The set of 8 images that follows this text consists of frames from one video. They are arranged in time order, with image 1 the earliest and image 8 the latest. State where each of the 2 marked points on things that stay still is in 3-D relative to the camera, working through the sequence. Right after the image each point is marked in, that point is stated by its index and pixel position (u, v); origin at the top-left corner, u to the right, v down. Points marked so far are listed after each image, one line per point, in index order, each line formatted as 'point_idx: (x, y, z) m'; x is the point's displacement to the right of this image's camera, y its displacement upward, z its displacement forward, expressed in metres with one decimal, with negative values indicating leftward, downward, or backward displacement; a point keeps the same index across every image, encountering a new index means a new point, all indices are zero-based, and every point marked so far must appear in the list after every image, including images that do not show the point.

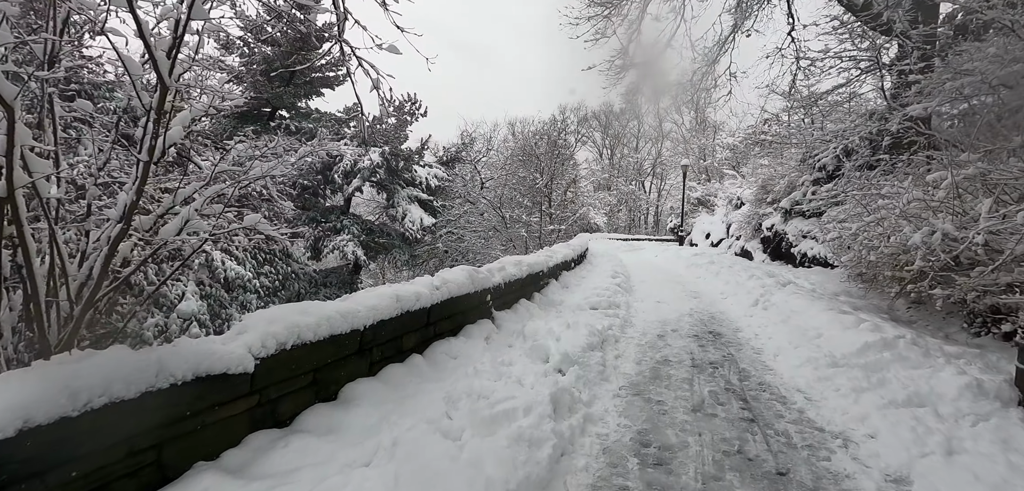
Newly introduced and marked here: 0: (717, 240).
0: (+5.5, +0.2, +13.1) m
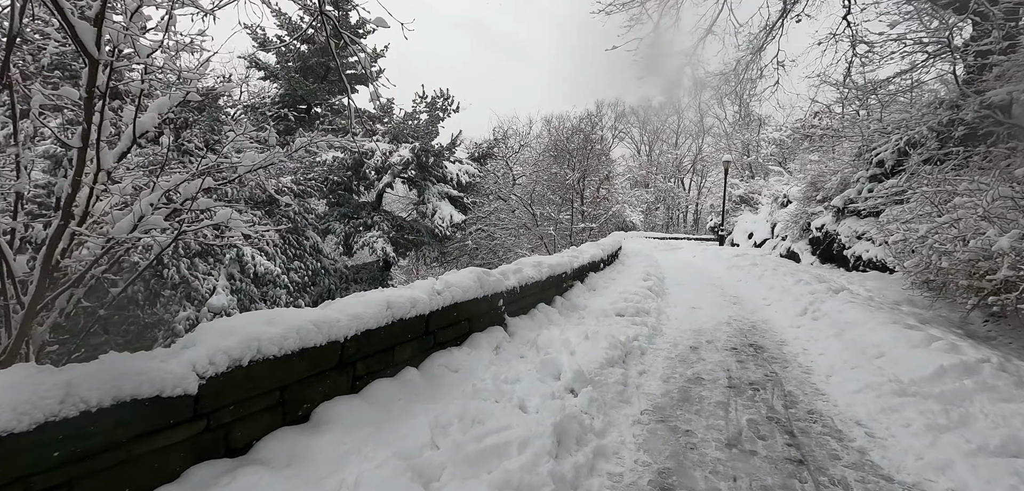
0: (+6.4, +0.2, +12.4) m
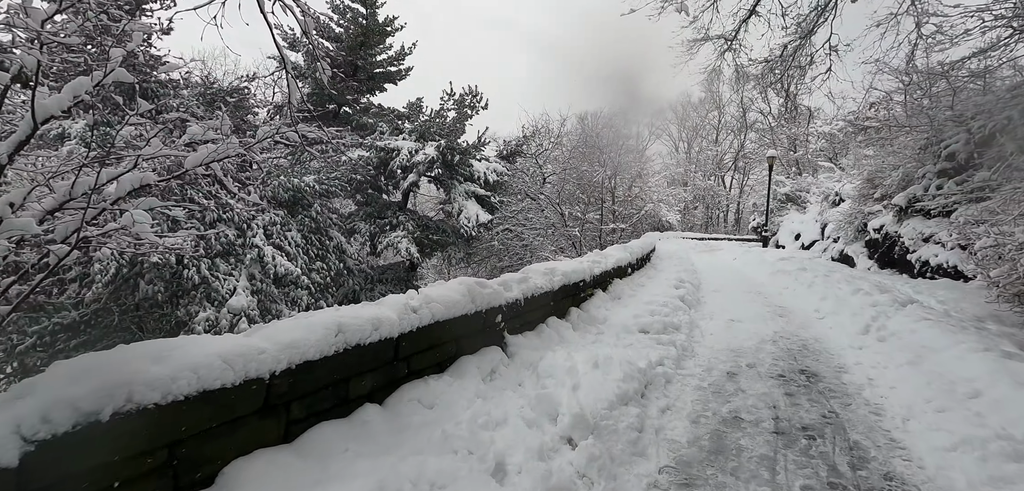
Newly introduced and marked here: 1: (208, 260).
0: (+7.0, +0.1, +11.5) m
1: (-4.8, -0.2, +7.7) m
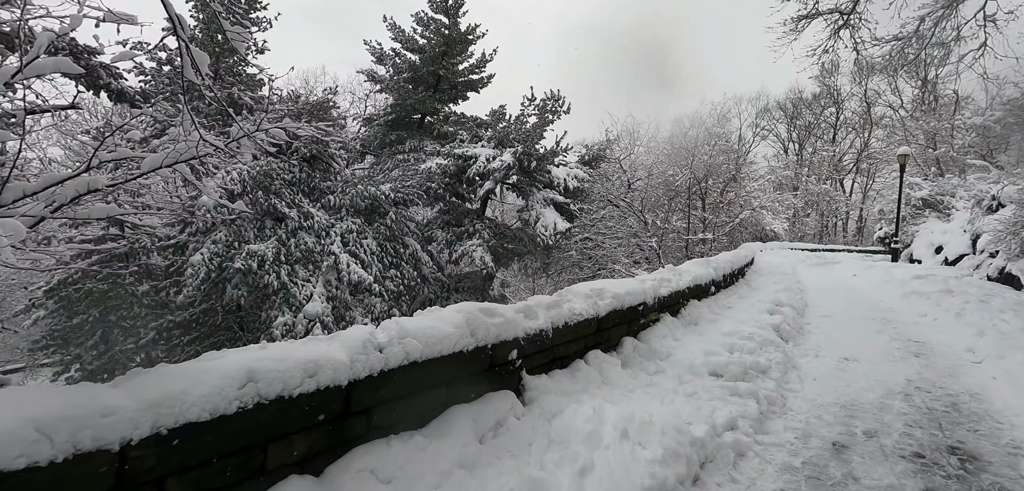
0: (+8.7, -0.2, +9.5) m
1: (-3.7, -0.4, +8.0) m
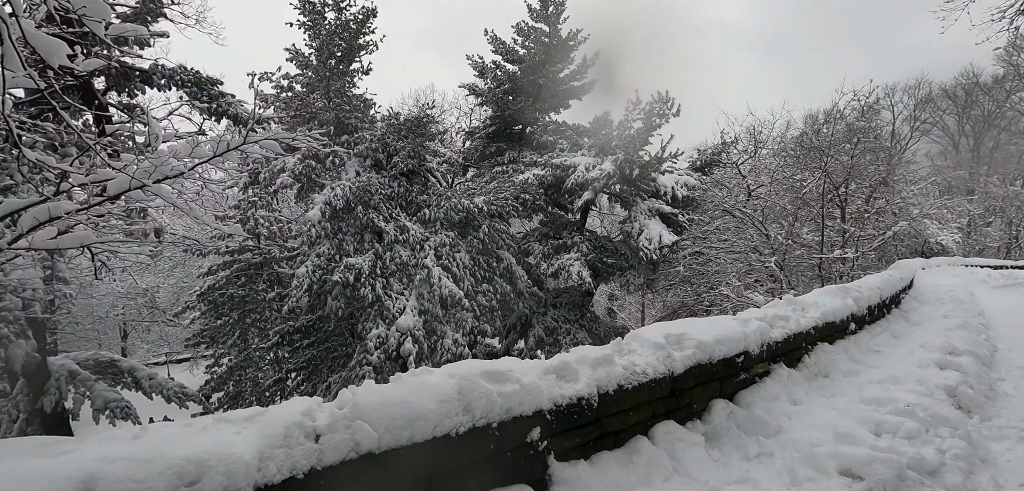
0: (+10.2, -0.5, +6.8) m
1: (-2.1, -0.6, +8.2) m
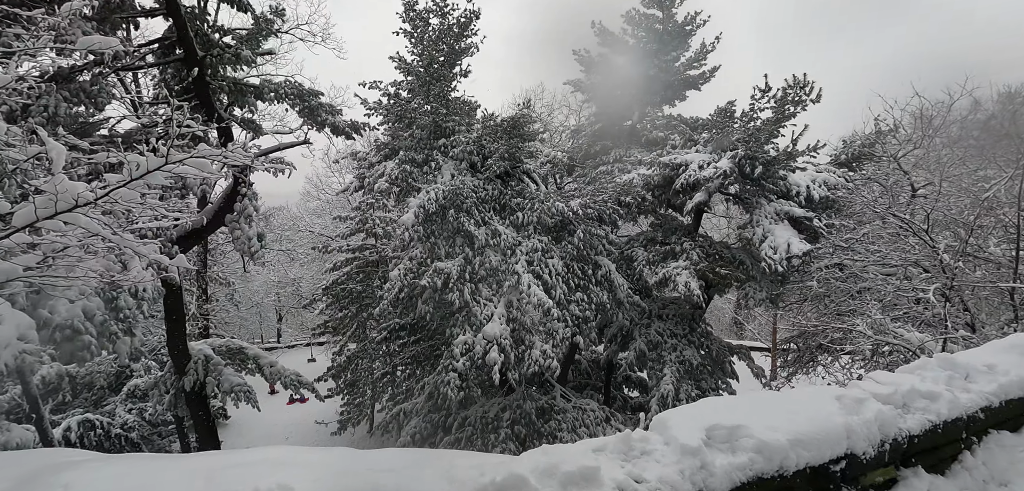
0: (+11.0, -0.8, +3.7) m
1: (-0.6, -0.7, +8.1) m
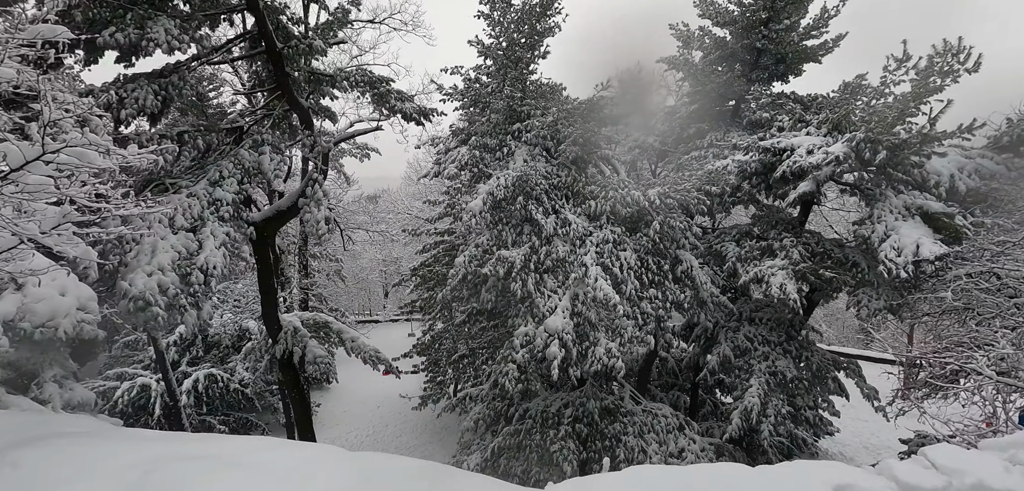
0: (+10.9, -1.2, +1.1) m
1: (+0.5, -0.5, +7.8) m
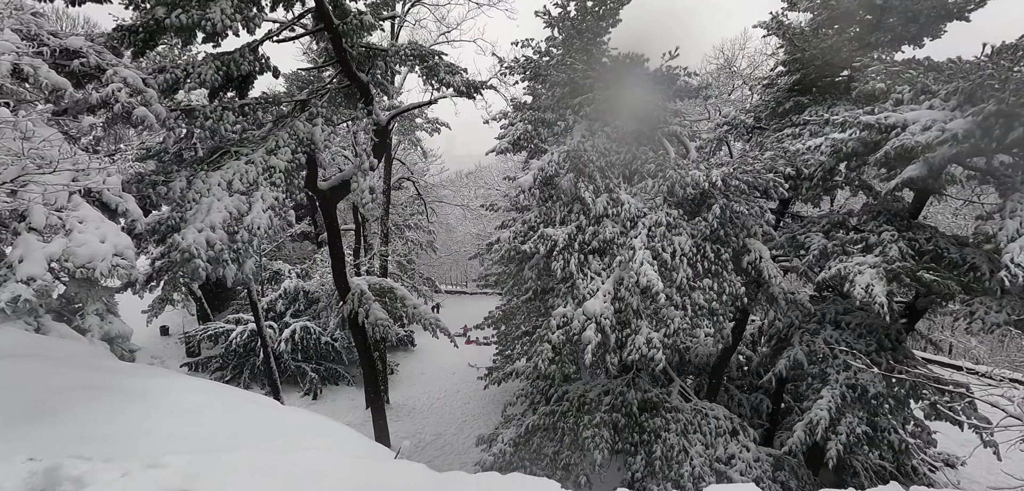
0: (+9.9, -1.7, -1.2) m
1: (+1.1, -0.2, +7.5) m
